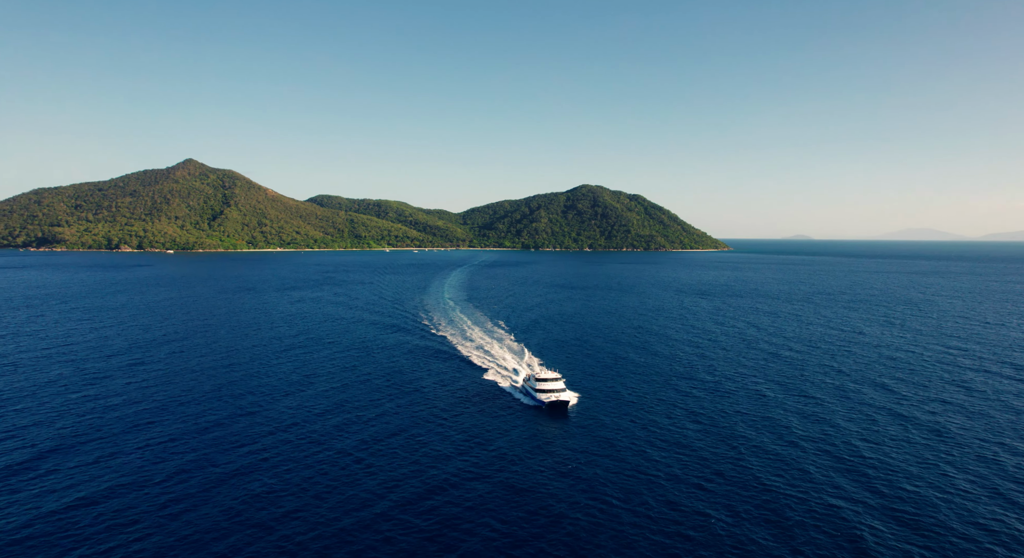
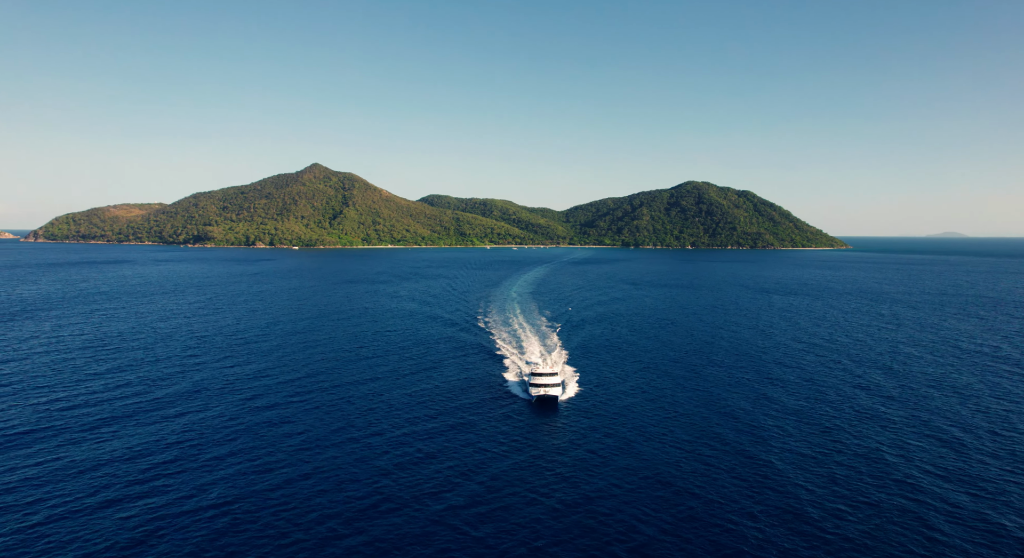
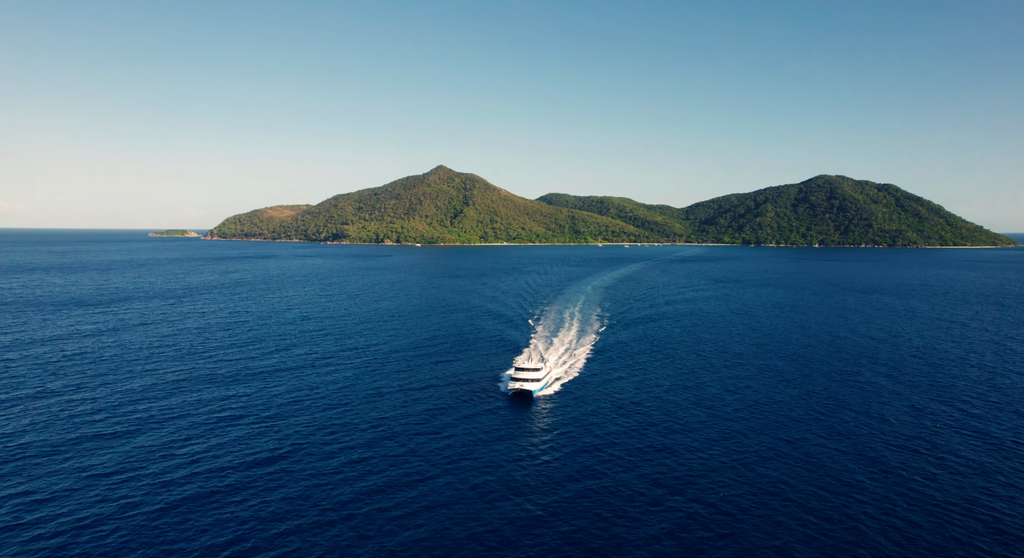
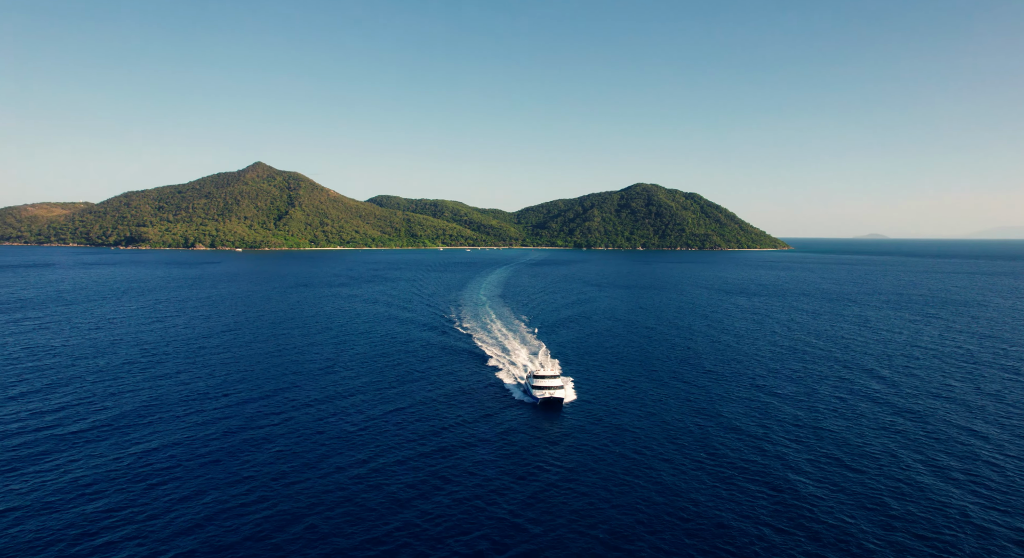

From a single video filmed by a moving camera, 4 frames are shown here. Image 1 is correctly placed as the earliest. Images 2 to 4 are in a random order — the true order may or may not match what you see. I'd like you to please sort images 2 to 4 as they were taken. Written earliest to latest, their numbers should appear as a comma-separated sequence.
4, 2, 3
